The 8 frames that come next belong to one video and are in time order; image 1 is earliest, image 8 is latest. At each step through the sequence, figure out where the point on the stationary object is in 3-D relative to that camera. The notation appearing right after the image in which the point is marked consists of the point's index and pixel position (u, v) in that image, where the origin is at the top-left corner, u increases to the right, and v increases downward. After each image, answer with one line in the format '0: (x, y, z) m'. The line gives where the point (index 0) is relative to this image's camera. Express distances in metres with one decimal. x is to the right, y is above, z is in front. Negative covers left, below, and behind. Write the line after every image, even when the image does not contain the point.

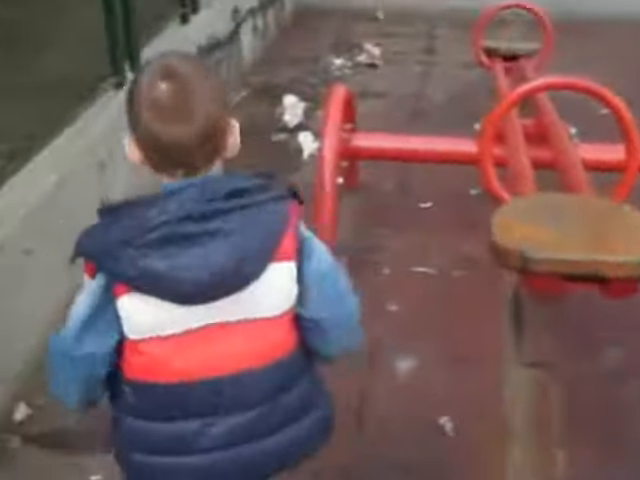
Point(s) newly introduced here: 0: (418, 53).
0: (+0.4, +0.7, +6.9) m
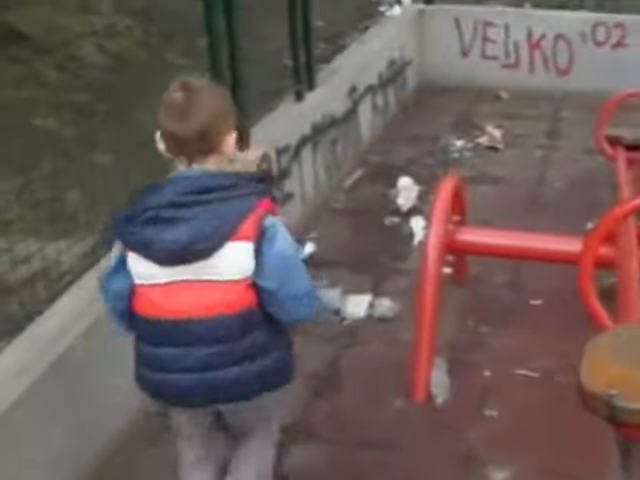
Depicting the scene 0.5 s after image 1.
0: (+0.8, +0.4, +6.7) m
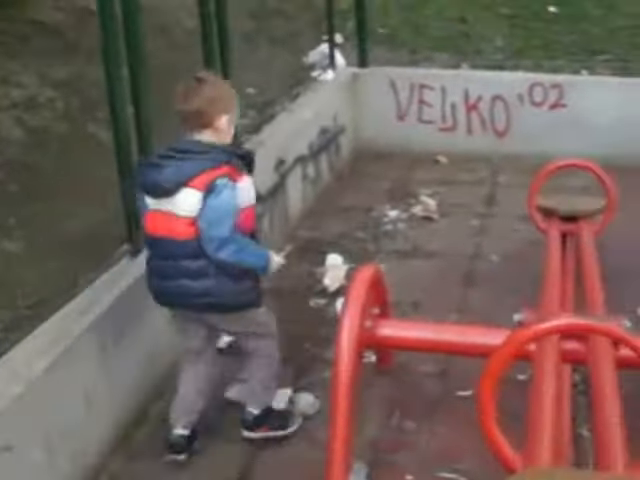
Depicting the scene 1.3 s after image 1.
0: (+0.6, +0.1, +6.5) m
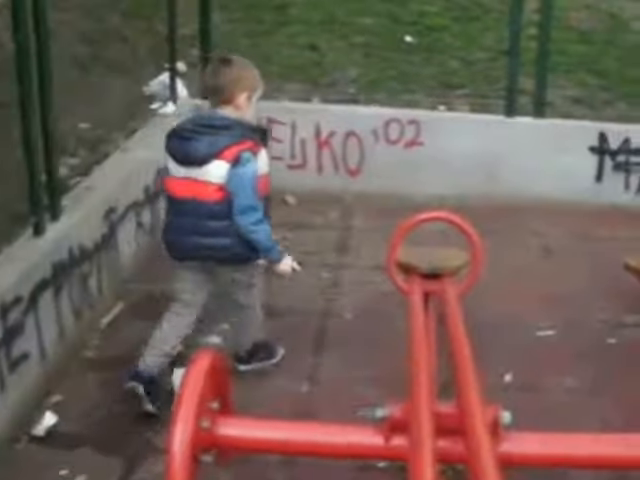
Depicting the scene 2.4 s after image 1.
0: (0.0, 0.0, +6.0) m
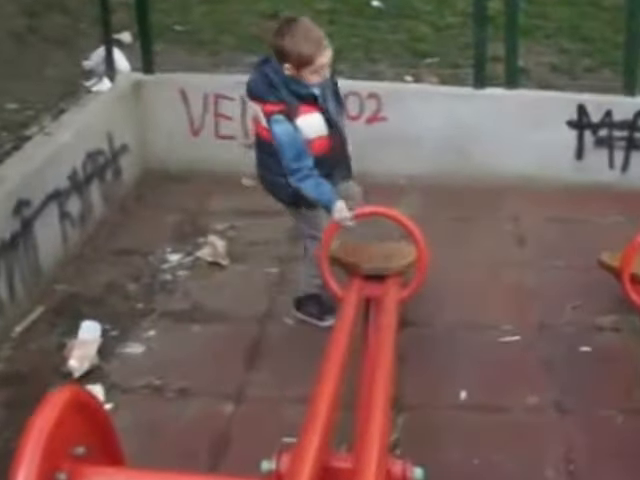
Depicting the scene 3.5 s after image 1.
0: (-0.1, 0.0, +5.4) m
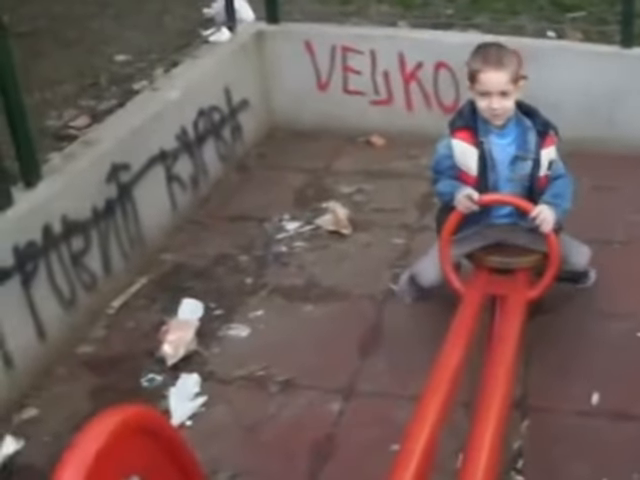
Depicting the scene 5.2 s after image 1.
0: (+0.2, +0.1, +5.0) m
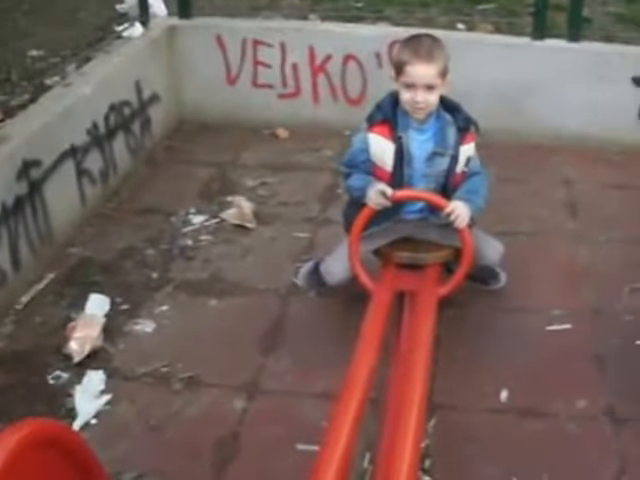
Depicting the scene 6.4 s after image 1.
0: (0.0, +0.1, +5.0) m
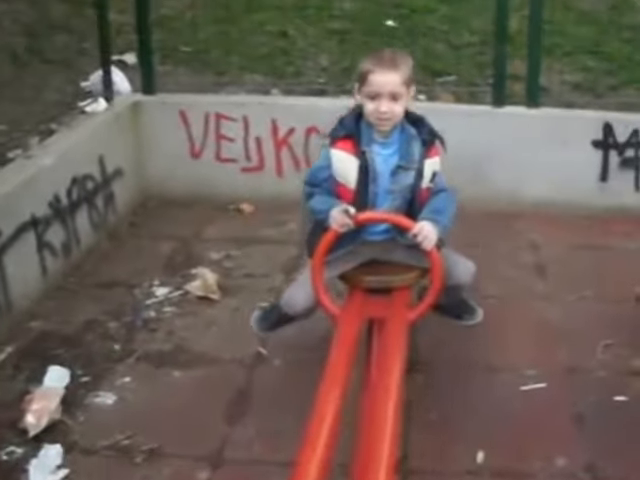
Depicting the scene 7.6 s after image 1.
0: (-0.1, -0.1, +4.9) m
